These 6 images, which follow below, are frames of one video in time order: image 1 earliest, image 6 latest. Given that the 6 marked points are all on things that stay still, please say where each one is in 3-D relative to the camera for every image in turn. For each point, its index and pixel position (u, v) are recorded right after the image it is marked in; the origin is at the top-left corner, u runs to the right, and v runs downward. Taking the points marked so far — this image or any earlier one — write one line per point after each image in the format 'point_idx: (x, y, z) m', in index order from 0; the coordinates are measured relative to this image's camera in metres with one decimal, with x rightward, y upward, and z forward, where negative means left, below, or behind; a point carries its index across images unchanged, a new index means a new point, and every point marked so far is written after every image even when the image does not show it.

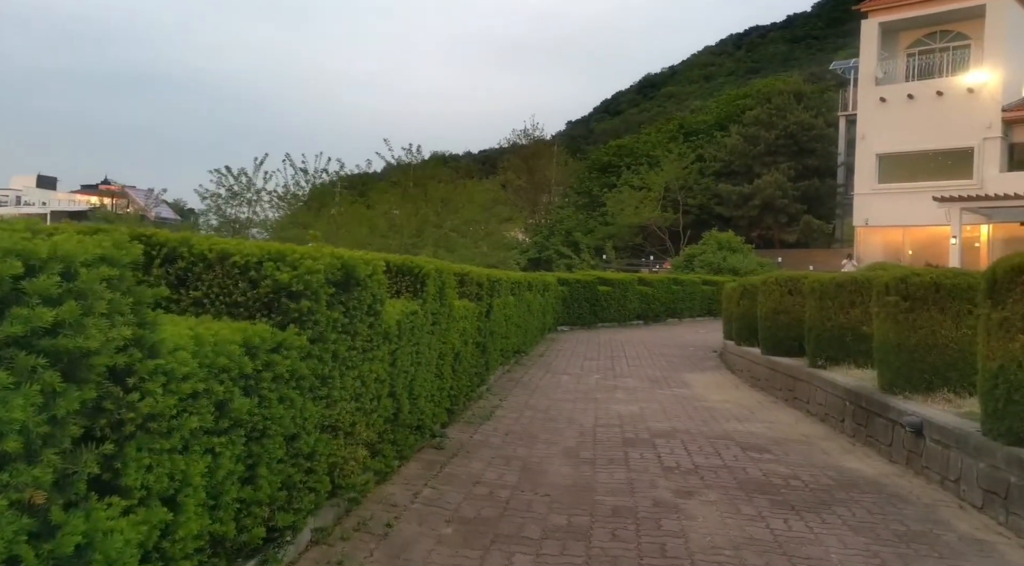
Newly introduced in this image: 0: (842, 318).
0: (+4.2, -0.4, +9.1) m
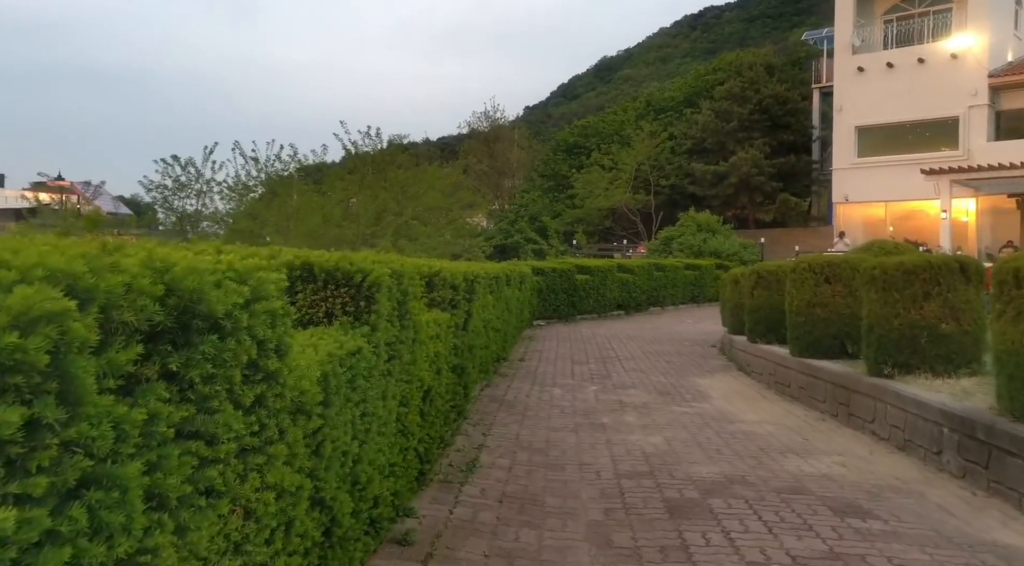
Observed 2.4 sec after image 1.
0: (+4.0, -0.3, +7.1) m
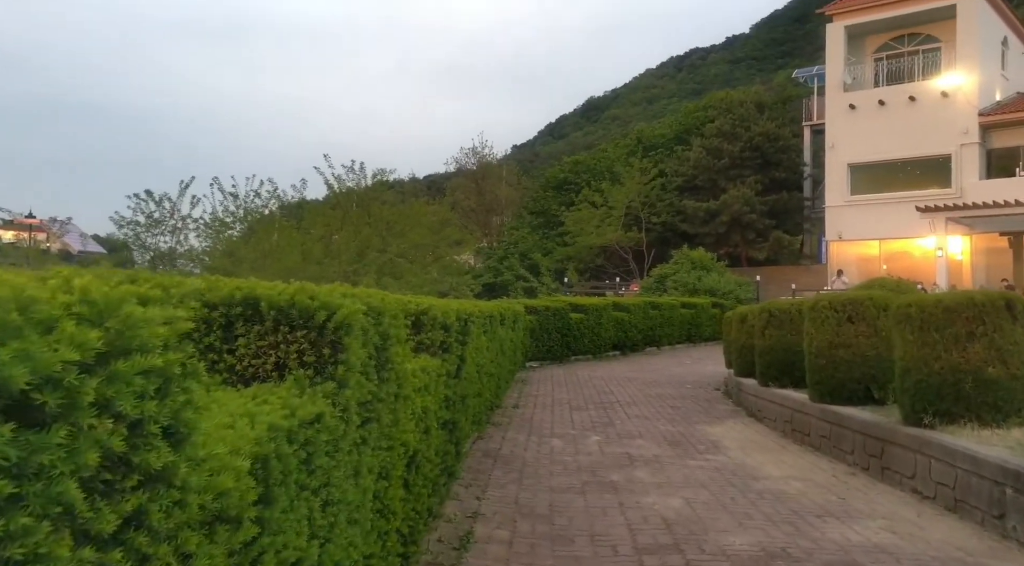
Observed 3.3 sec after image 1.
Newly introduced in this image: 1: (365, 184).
0: (+4.0, -0.7, +6.4) m
1: (-3.5, +2.4, +17.4) m
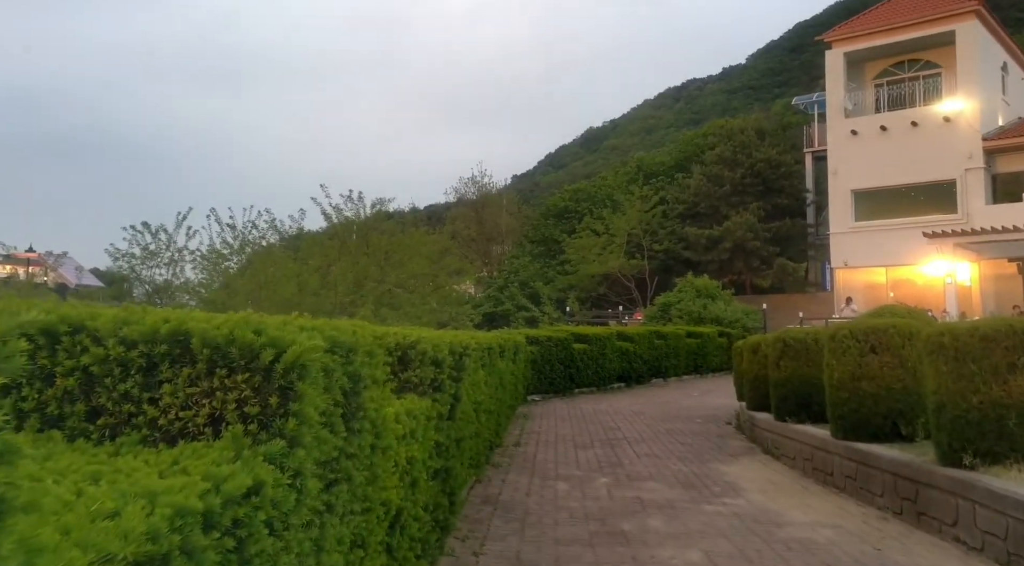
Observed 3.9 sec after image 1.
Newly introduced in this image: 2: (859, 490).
0: (+4.0, -0.9, +5.9) m
1: (-3.5, +1.7, +16.9) m
2: (+3.7, -2.2, +7.6) m
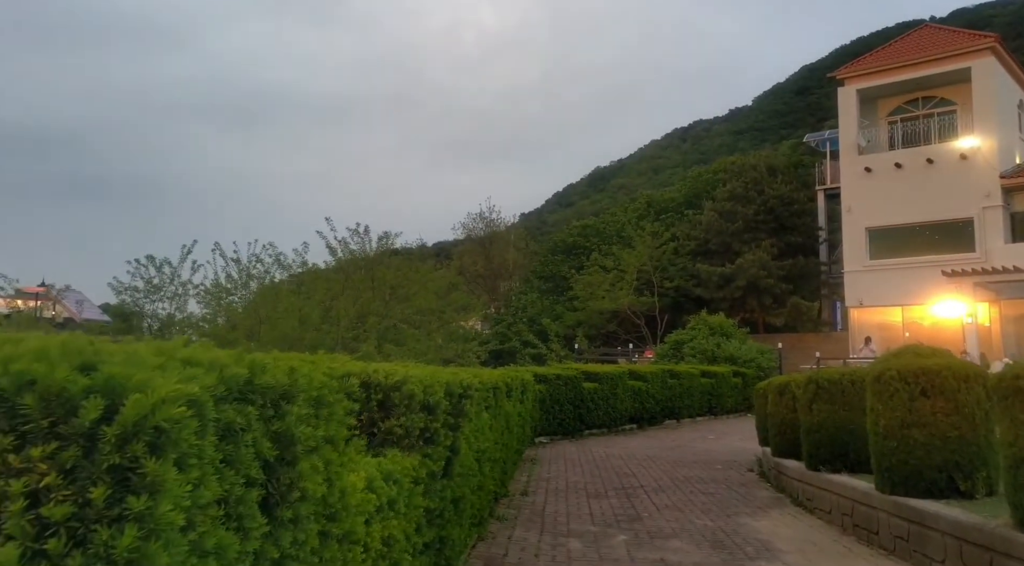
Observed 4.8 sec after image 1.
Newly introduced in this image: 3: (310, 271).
0: (+4.0, -1.1, +5.0) m
1: (-3.3, +0.9, +16.3) m
2: (+3.7, -2.5, +6.7) m
3: (-4.4, +0.3, +15.2) m
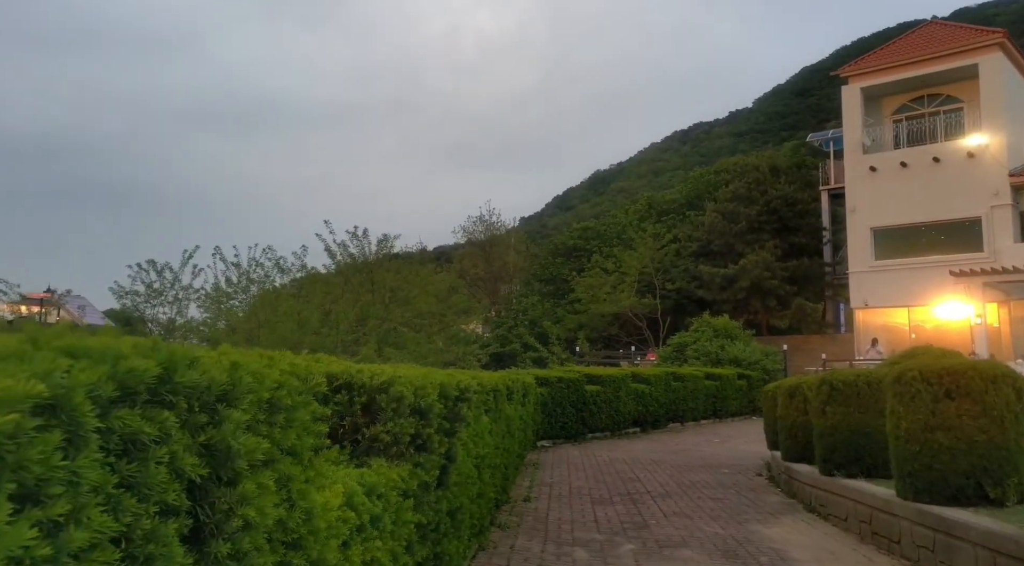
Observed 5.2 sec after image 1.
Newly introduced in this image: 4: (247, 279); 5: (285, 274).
0: (+4.1, -1.1, +4.7) m
1: (-3.3, +0.9, +16.0) m
2: (+3.7, -2.5, +6.3) m
3: (-4.4, +0.3, +14.9) m
4: (-5.2, +0.1, +13.6) m
5: (-4.7, +0.3, +14.6) m
